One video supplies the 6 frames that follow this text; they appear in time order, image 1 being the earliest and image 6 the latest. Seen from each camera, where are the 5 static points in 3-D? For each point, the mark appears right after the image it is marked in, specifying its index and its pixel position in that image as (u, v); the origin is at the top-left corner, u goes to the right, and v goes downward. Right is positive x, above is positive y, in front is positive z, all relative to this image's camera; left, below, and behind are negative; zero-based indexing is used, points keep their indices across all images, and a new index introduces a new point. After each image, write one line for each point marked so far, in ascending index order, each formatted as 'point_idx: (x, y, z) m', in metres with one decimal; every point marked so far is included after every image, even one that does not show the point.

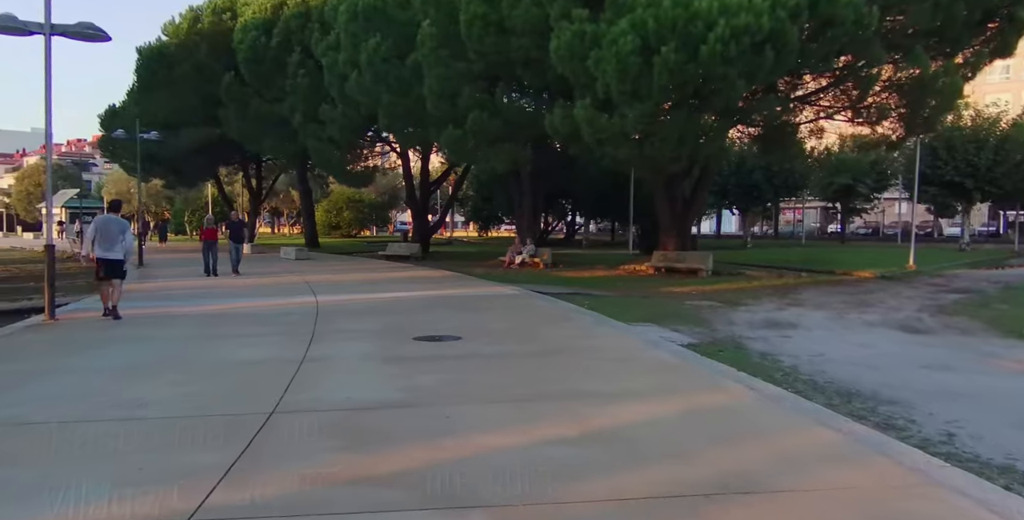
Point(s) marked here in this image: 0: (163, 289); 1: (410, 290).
0: (-8.1, -0.7, +18.0) m
1: (-2.3, -0.7, +17.6) m
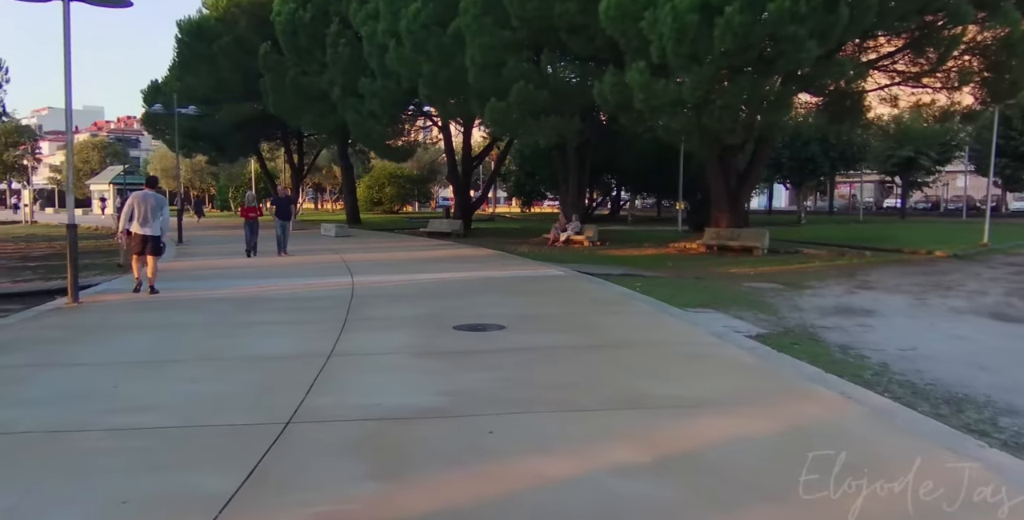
0: (-7.1, -0.2, +17.5) m
1: (-1.3, -0.2, +16.8) m
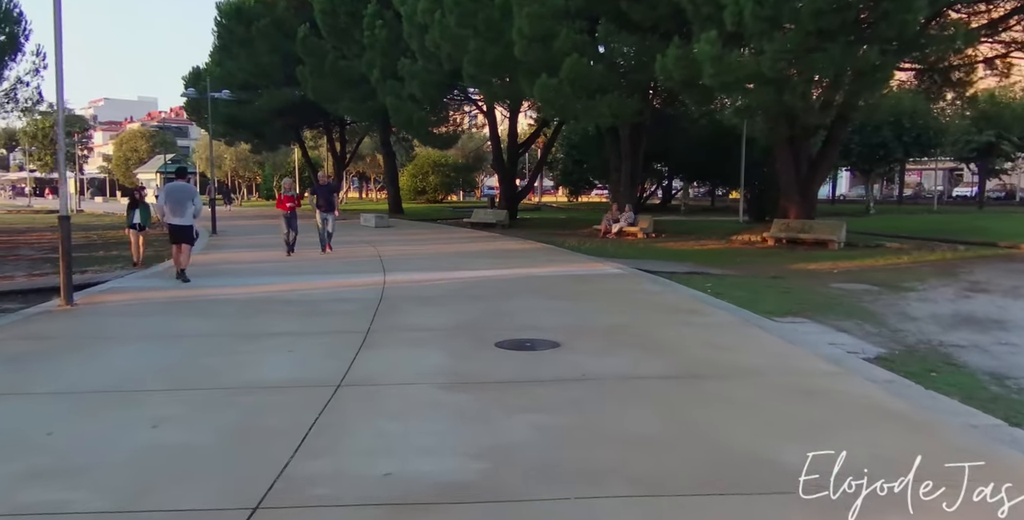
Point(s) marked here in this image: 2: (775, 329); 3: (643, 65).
0: (-6.0, -0.1, +16.1) m
1: (-0.3, -0.1, +15.1) m
2: (+2.9, -0.8, +8.5) m
3: (+3.1, +4.7, +18.3) m
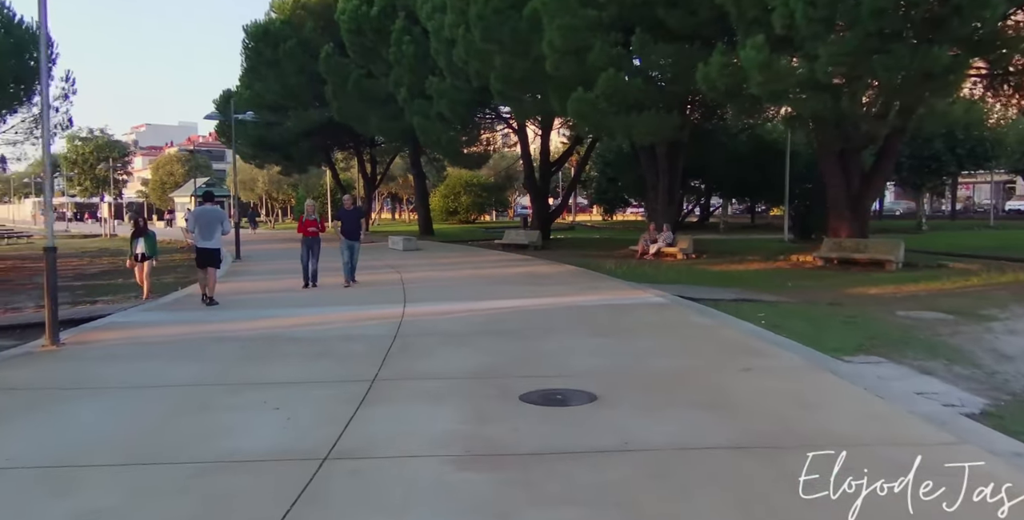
0: (-5.4, -0.6, +15.2) m
1: (+0.2, -0.6, +13.9) m
2: (+3.1, -1.1, +7.2) m
3: (+3.8, +4.2, +17.1) m
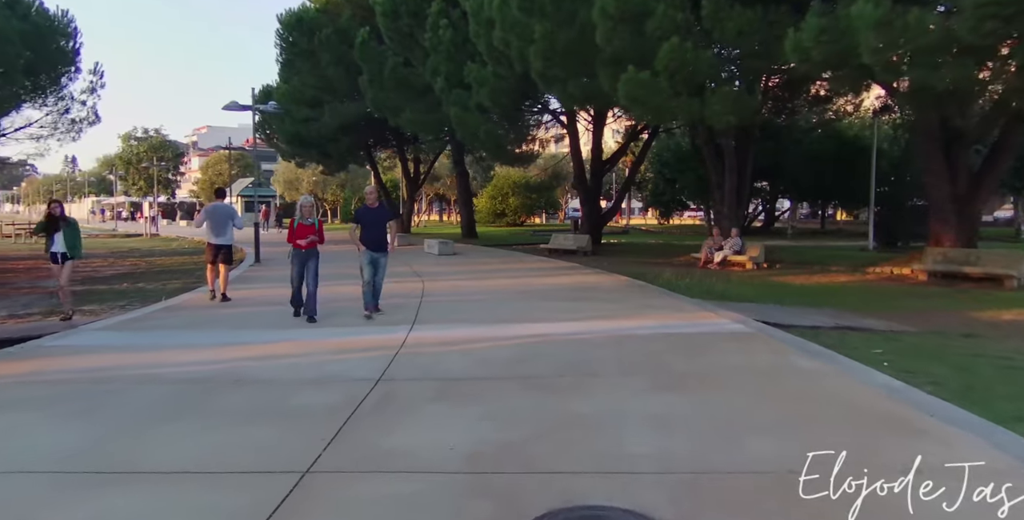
0: (-4.8, -0.8, +12.9) m
1: (+0.8, -0.8, +11.2) m
2: (+3.2, -1.2, +4.3) m
3: (+4.6, +4.0, +14.1) m
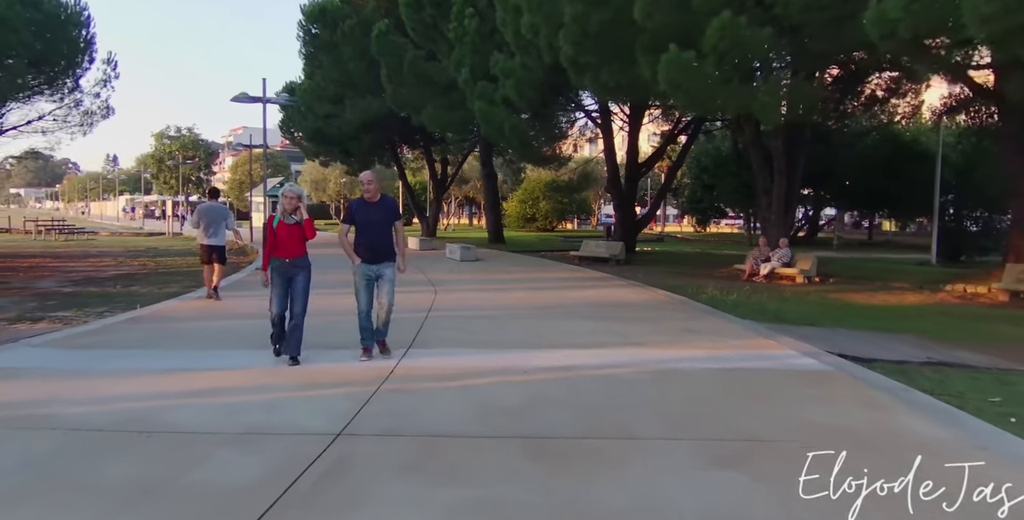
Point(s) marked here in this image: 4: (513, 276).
0: (-4.5, -0.8, +11.3) m
1: (+1.0, -0.9, +9.4) m
2: (+3.1, -1.4, +2.3) m
3: (+5.0, +3.7, +12.2) m
4: (-0.1, -0.4, +18.8) m
